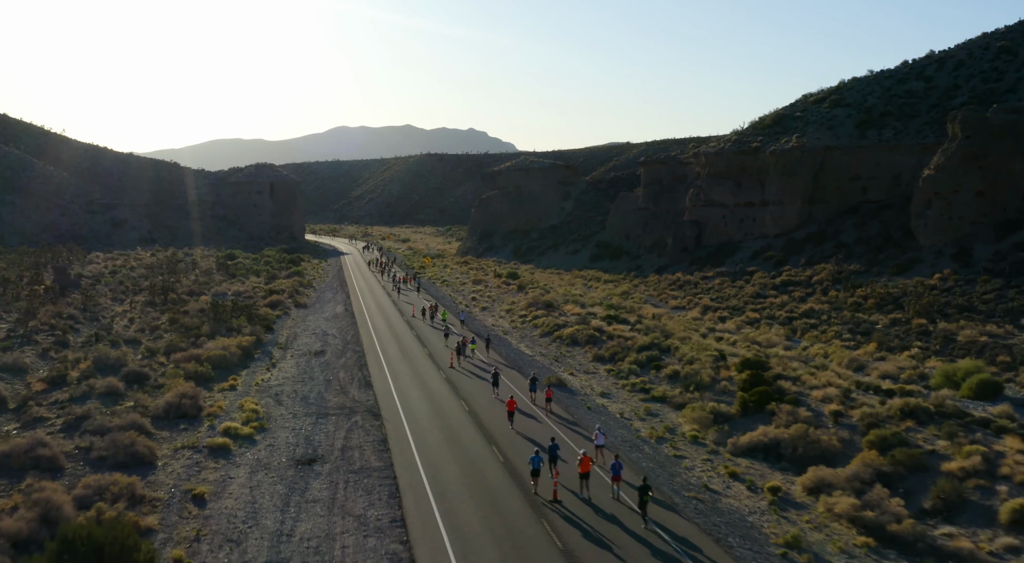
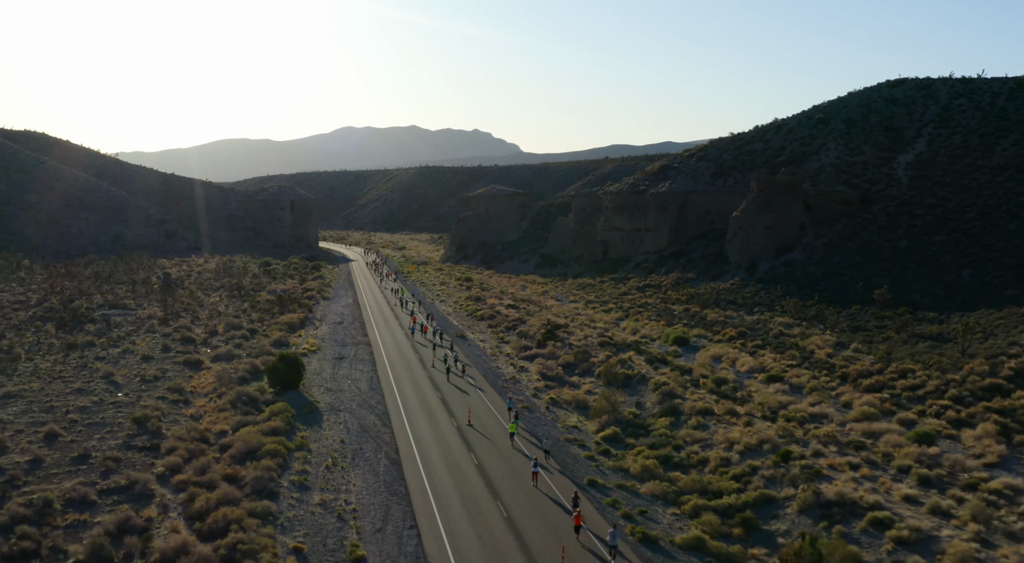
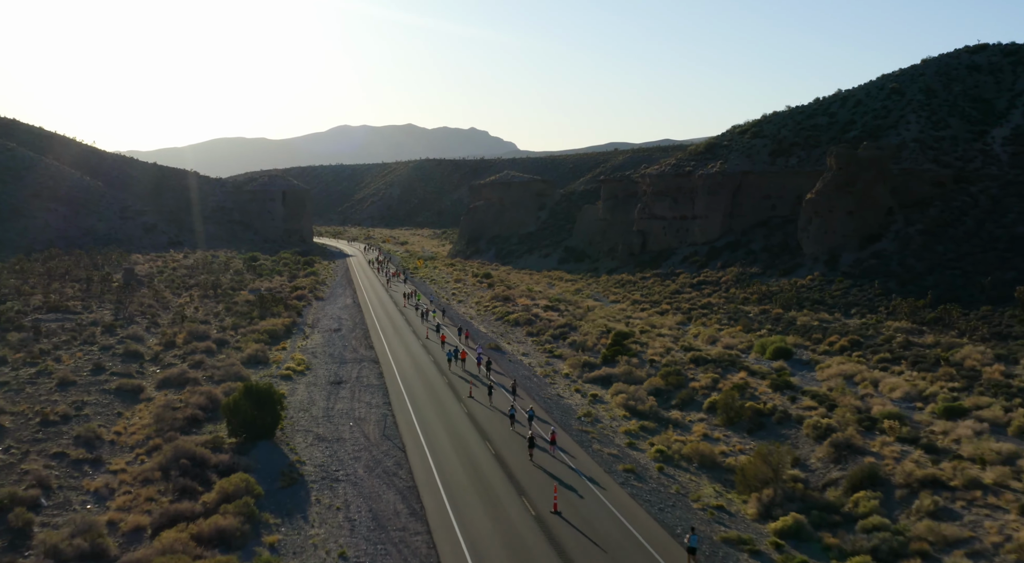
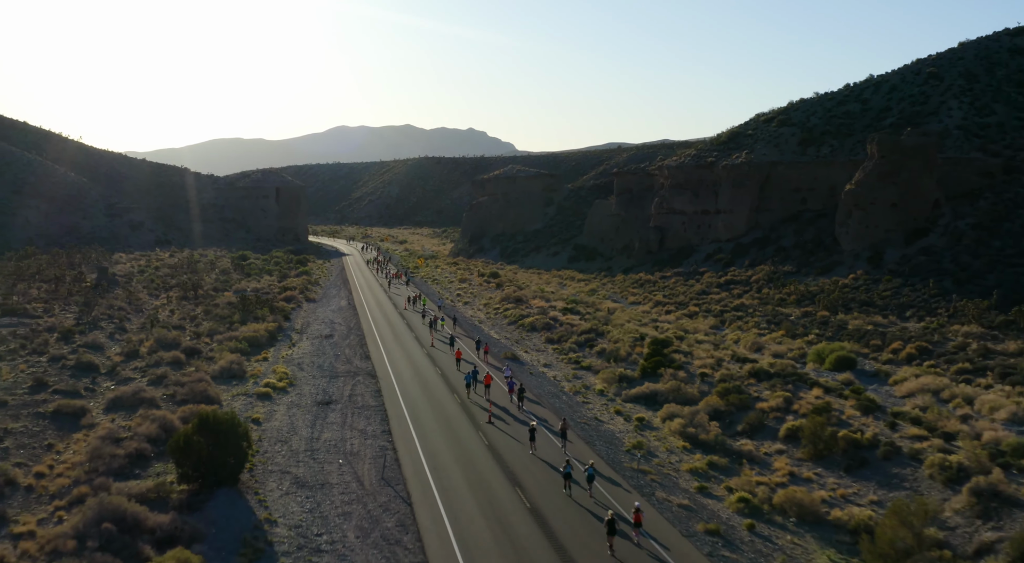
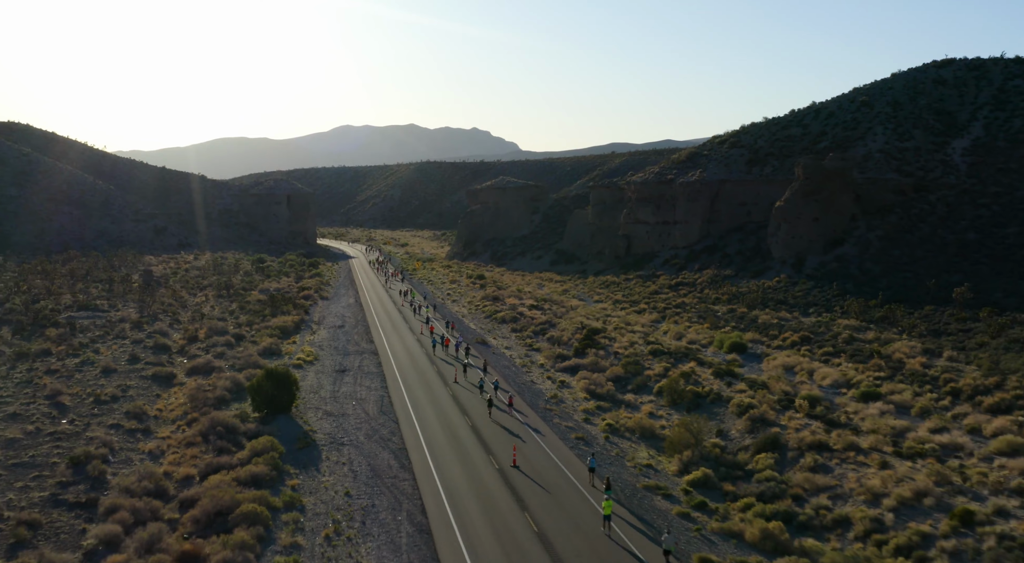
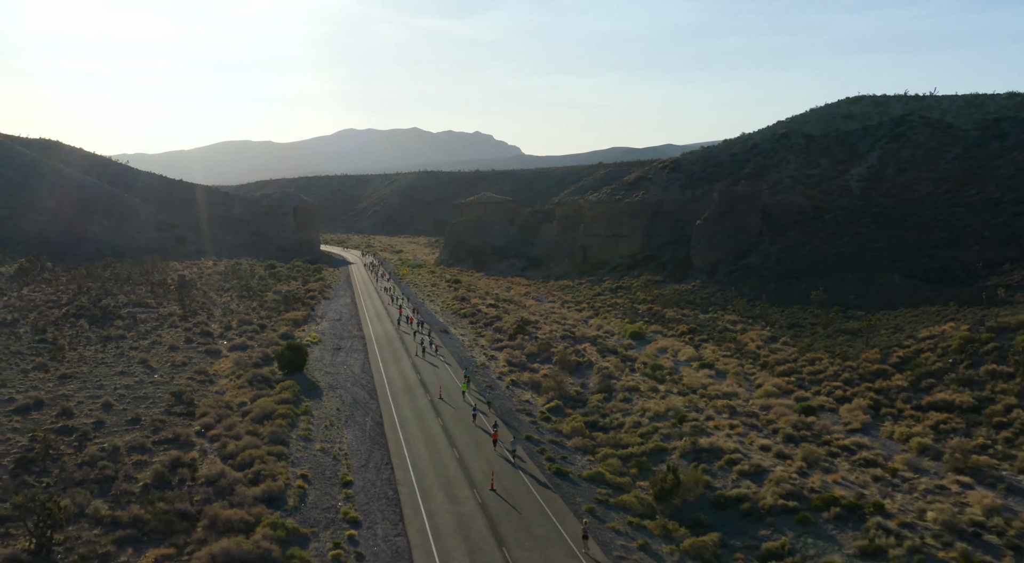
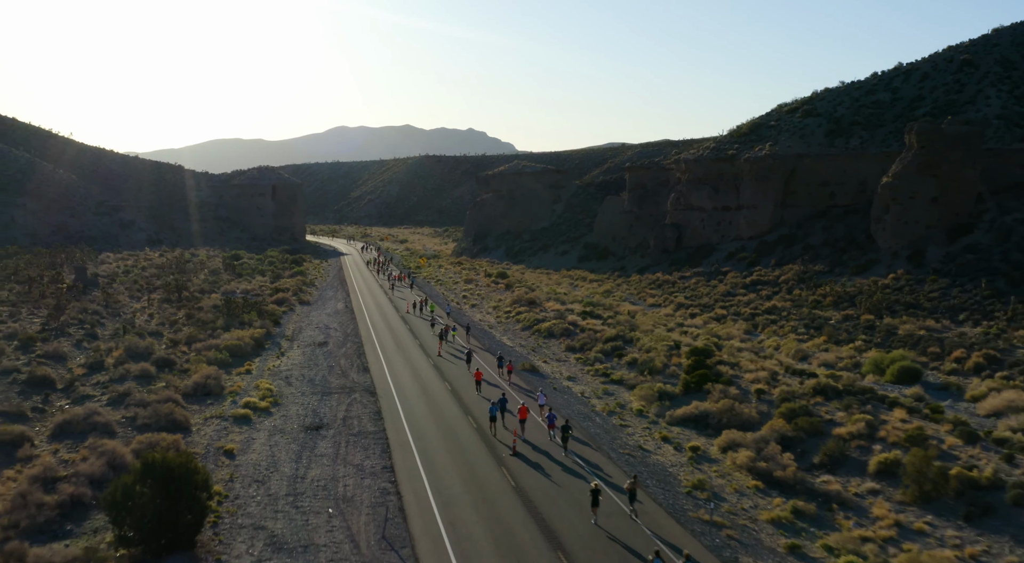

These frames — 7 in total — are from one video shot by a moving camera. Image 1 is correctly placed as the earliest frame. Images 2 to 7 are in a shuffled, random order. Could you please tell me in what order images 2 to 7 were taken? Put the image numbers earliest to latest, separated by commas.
7, 4, 3, 5, 2, 6
